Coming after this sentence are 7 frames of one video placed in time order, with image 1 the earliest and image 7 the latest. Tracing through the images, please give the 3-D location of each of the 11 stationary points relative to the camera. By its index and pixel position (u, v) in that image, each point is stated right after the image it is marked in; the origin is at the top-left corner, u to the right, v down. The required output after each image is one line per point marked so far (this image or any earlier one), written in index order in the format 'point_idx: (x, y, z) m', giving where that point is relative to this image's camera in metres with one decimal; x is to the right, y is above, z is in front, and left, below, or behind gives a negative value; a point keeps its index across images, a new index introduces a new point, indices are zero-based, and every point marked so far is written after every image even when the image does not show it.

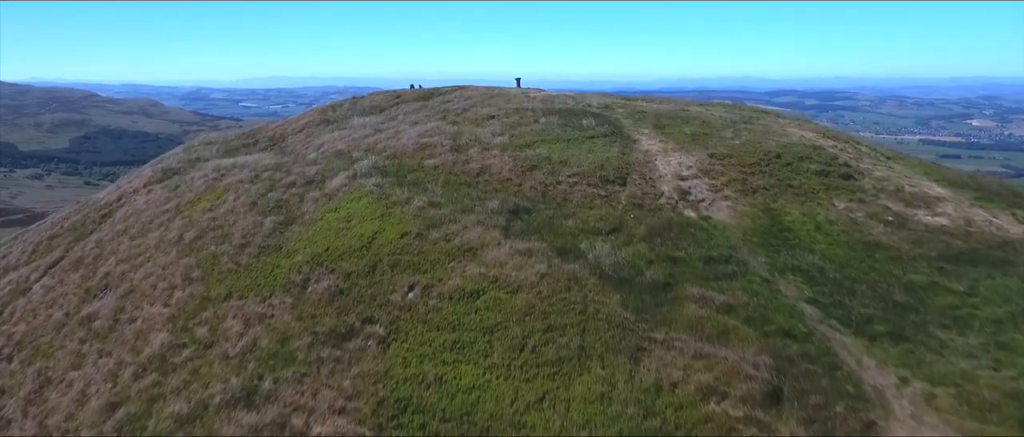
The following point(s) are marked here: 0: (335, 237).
0: (-5.5, -0.6, +19.4) m
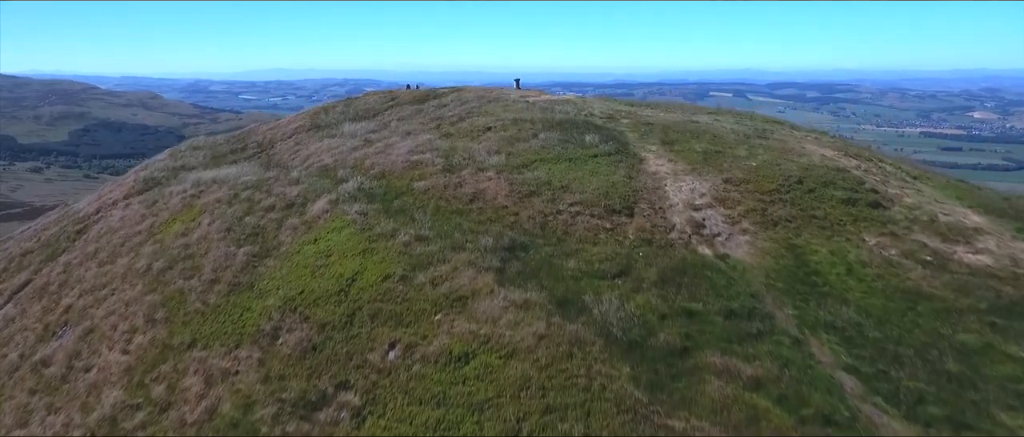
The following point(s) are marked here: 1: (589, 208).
0: (-5.6, -1.6, +17.6) m
1: (+2.4, +0.3, +19.3) m
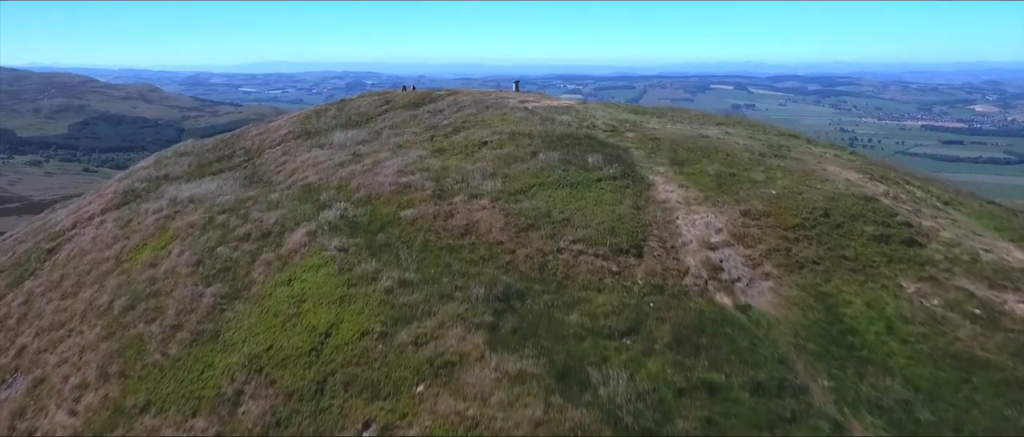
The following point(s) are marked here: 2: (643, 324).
0: (-5.8, -2.7, +15.6) m
1: (+2.3, -0.8, +17.4) m
2: (+3.0, -2.4, +14.3) m
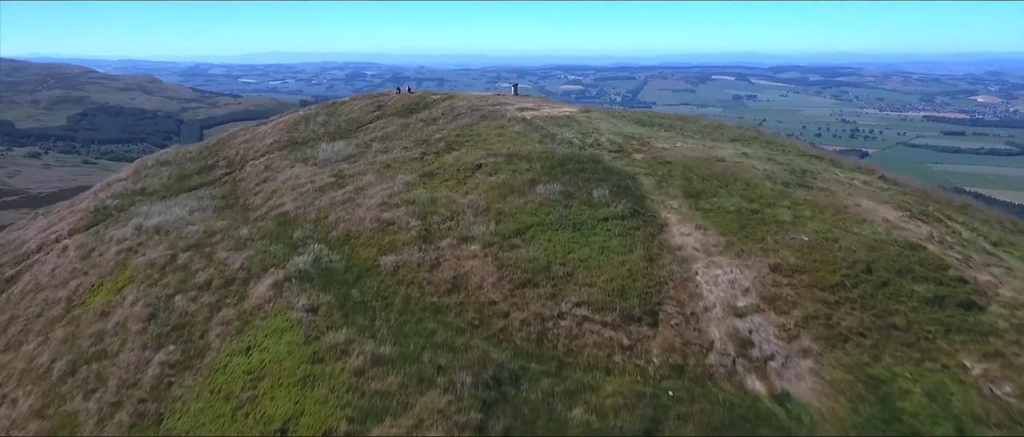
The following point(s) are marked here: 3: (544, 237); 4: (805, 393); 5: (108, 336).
0: (-5.9, -4.2, +13.2) m
1: (+2.1, -2.2, +14.9) m
2: (+2.8, -3.9, +11.9) m
3: (+0.9, -0.5, +18.4) m
4: (+5.9, -3.6, +12.7) m
5: (-11.8, -3.4, +18.3) m
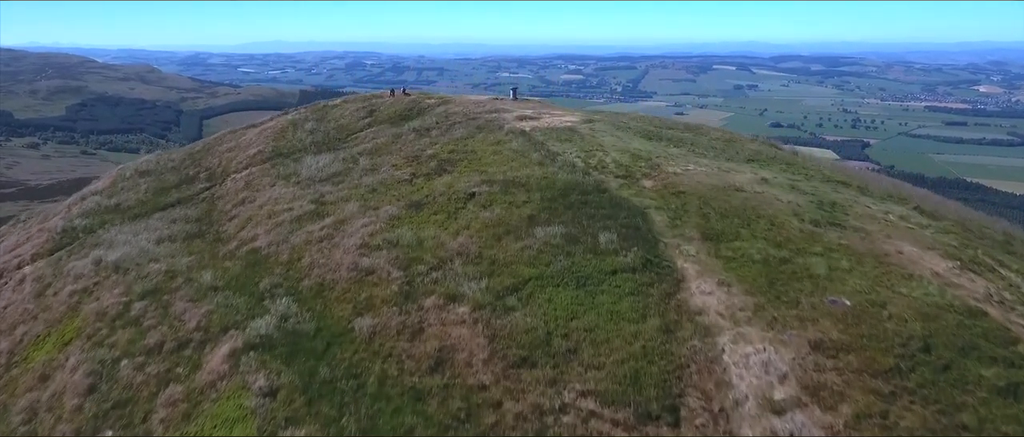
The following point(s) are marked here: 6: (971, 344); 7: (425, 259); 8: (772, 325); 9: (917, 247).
0: (-6.1, -5.7, +10.9) m
1: (+2.0, -3.8, +12.5) m
2: (+2.7, -5.5, +9.5) m
3: (+0.8, -2.0, +16.0) m
4: (+5.8, -5.1, +10.3) m
5: (-12.0, -4.8, +15.9) m
6: (+10.2, -2.7, +13.9) m
7: (-2.5, -1.2, +18.5) m
8: (+6.1, -2.4, +14.5) m
9: (+12.1, -0.8, +18.7) m
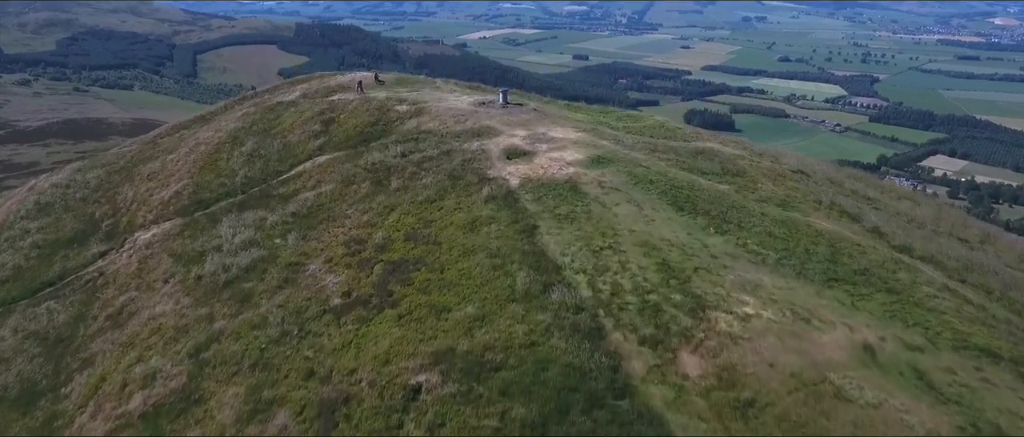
0: (-6.9, -12.2, +3.0) m
1: (+1.1, -10.0, +4.4) m
2: (+1.8, -12.0, +1.5) m
3: (0.0, -7.9, +7.6) m
4: (+4.9, -11.6, +2.3) m
5: (-12.8, -10.7, +7.9) m
6: (+9.4, -8.9, +5.6) m
7: (-3.4, -6.8, +10.1) m
8: (+5.2, -8.5, +6.2) m
9: (+11.2, -6.5, +10.2) m
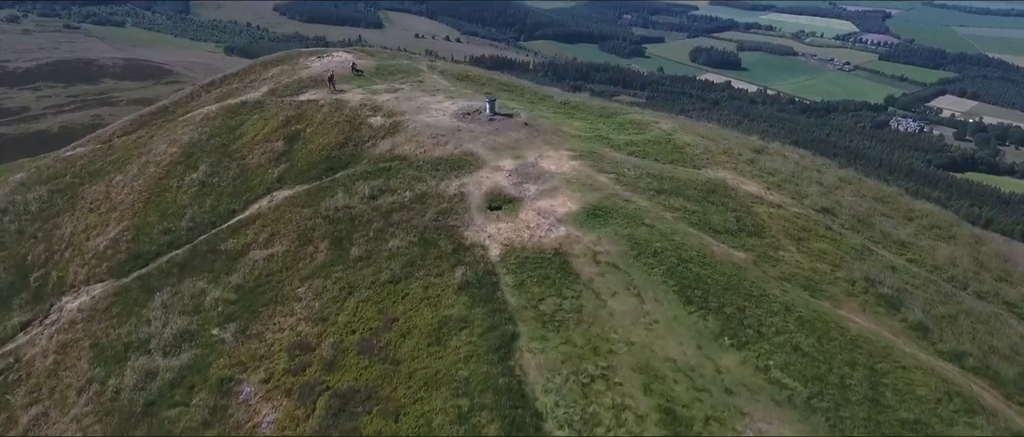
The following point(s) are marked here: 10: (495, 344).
0: (-7.8, -17.5, +0.3) m
1: (+0.2, -15.3, +1.5) m
2: (+0.9, -17.5, -1.1) m
3: (-0.9, -12.8, +4.5) m
4: (+4.0, -17.1, -0.4) m
5: (-13.7, -15.6, +5.1) m
6: (+8.5, -14.0, +2.6) m
7: (-4.2, -11.5, +6.8) m
8: (+4.3, -13.6, +3.1) m
9: (+10.4, -11.2, +6.9) m
10: (-0.4, -4.0, +19.0) m
